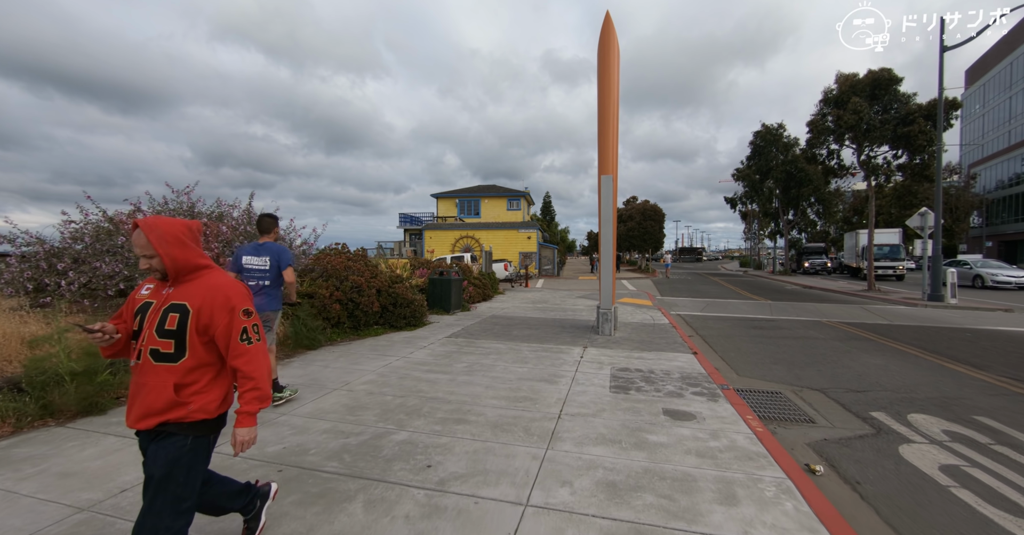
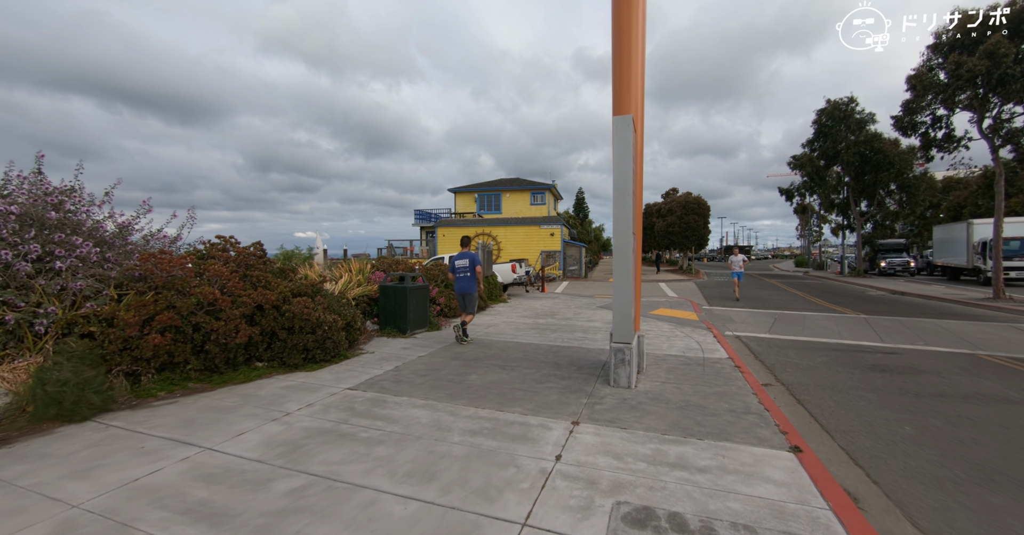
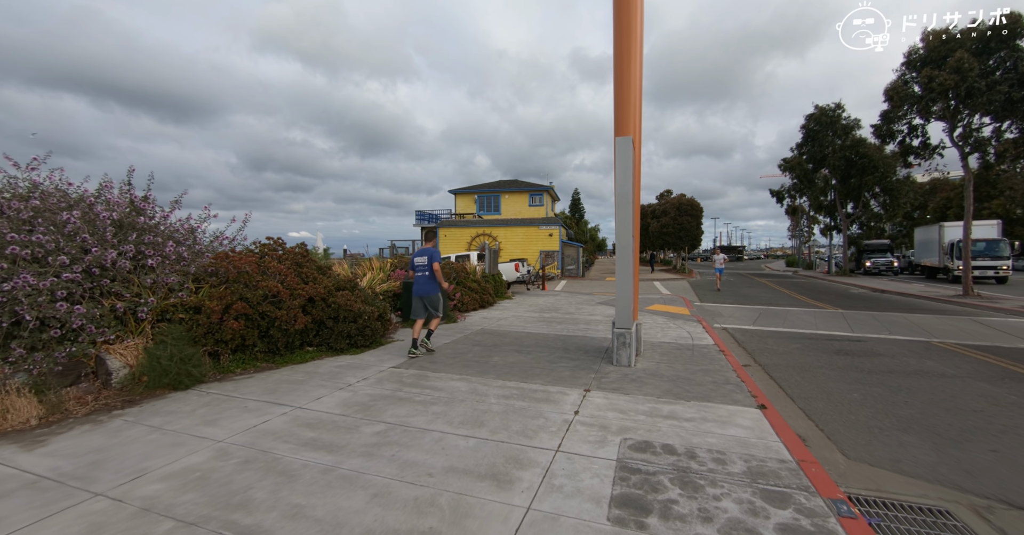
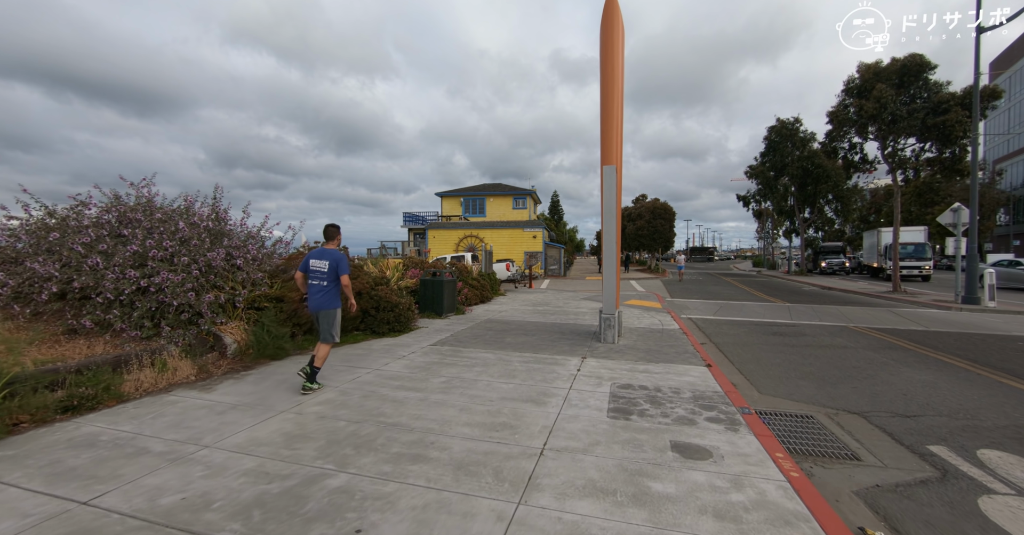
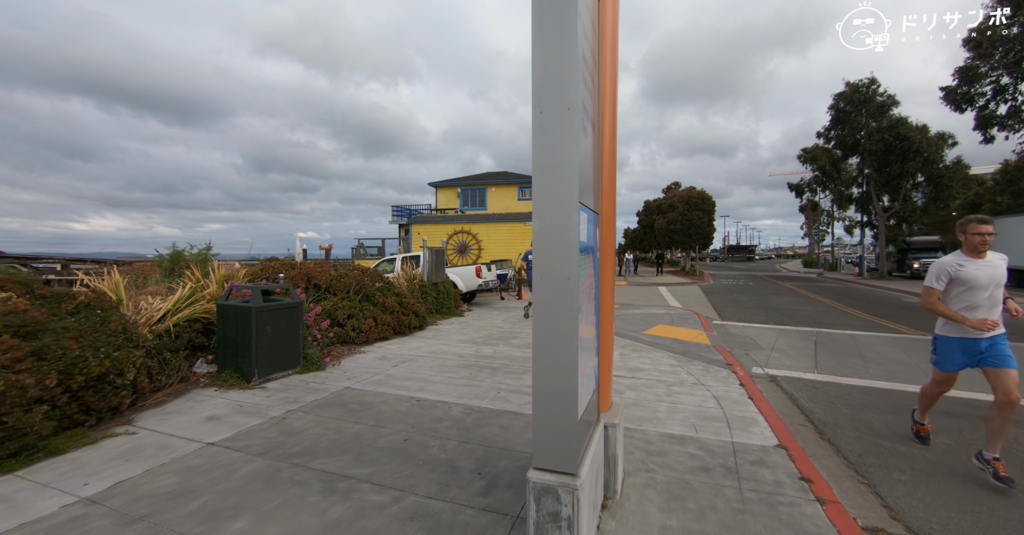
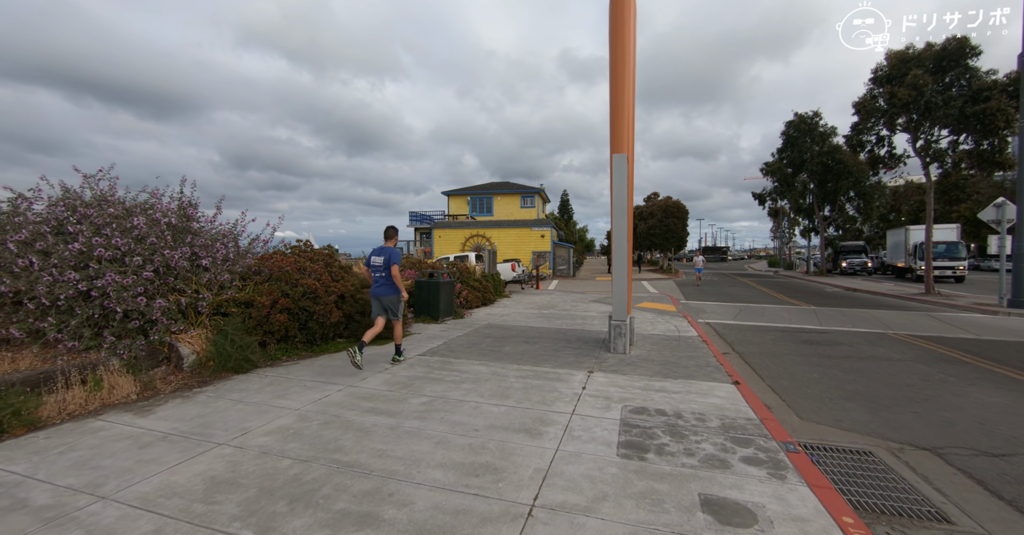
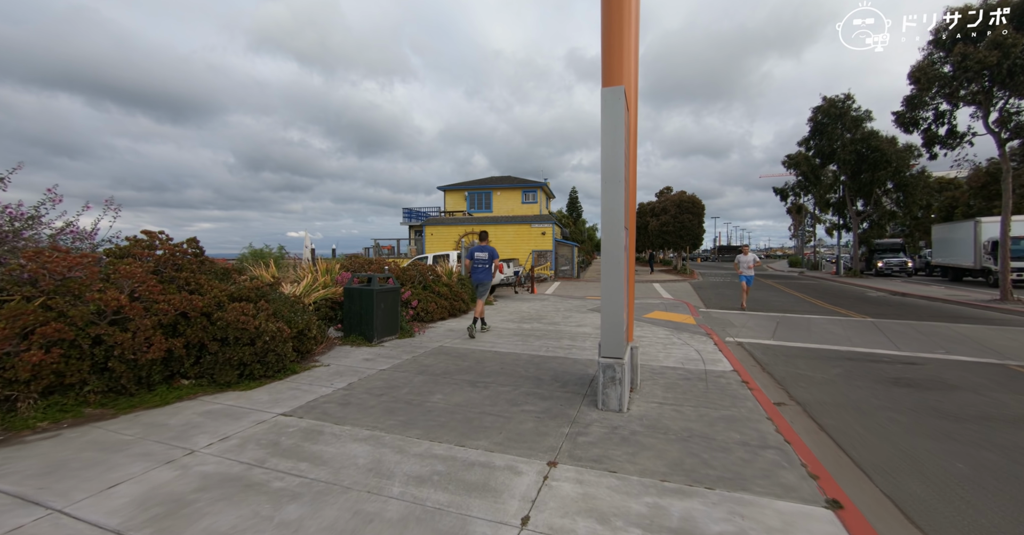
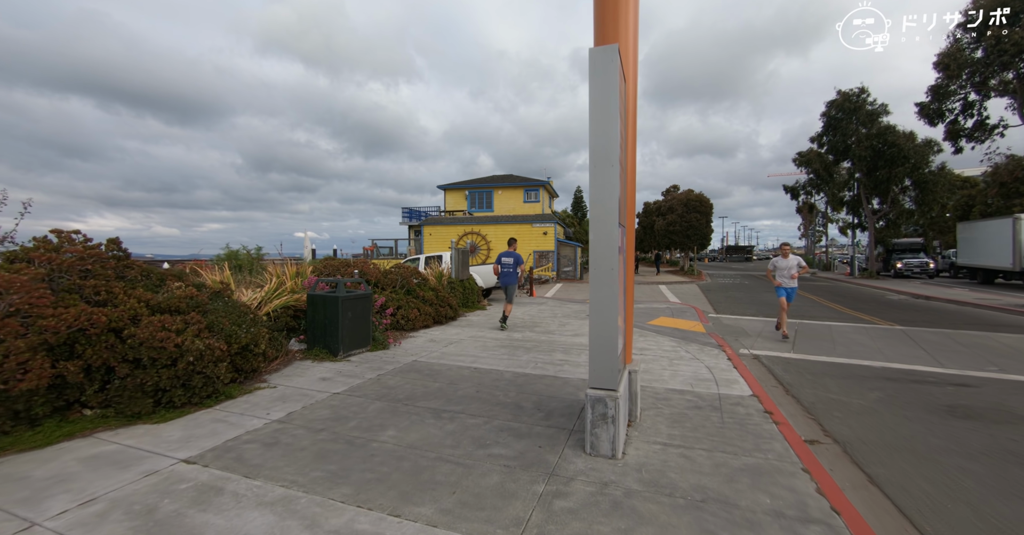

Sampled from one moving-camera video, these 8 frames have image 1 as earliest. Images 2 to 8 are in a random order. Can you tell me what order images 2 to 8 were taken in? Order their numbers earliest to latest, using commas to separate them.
4, 6, 3, 2, 7, 8, 5
